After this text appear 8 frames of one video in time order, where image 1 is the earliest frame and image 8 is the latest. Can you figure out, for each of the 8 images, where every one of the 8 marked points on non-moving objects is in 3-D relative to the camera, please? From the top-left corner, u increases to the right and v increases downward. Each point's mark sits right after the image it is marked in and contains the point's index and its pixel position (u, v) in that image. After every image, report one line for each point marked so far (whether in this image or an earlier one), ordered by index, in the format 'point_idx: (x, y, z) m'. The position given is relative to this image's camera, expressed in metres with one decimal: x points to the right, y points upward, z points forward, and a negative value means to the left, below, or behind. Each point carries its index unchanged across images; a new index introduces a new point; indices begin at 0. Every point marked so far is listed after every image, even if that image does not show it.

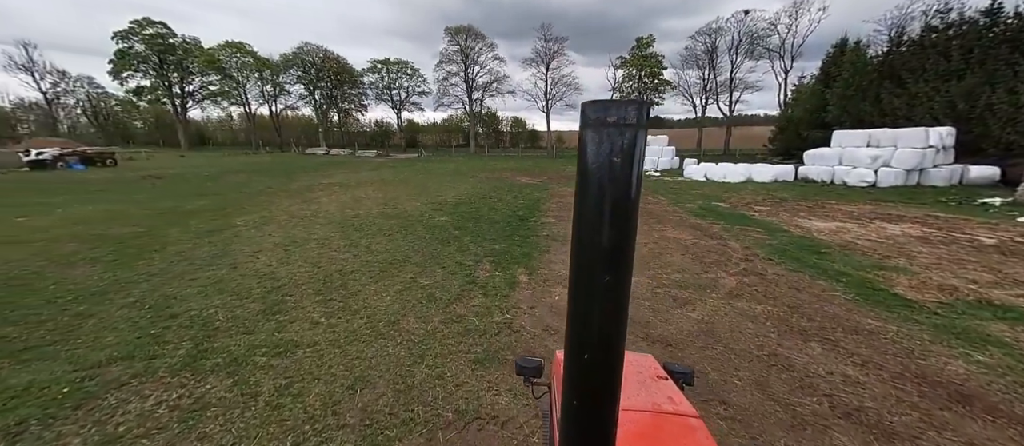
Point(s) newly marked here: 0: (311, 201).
0: (-5.5, +0.6, +10.1) m
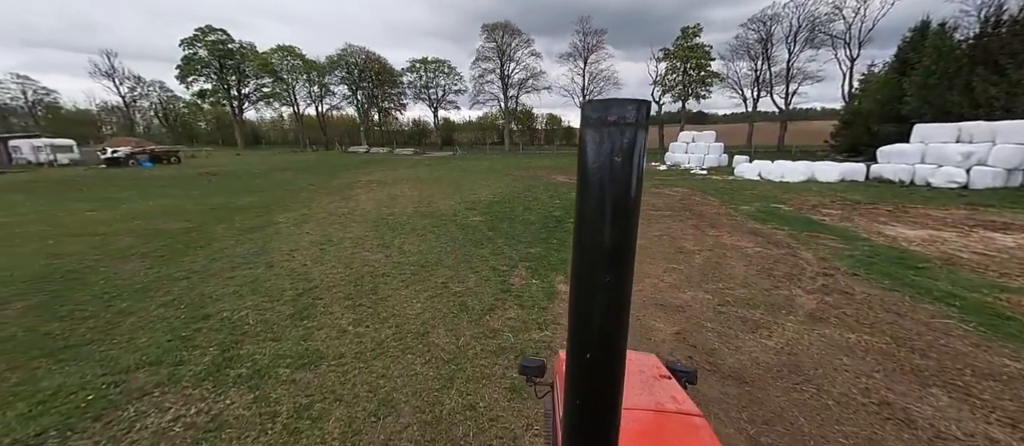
0: (-4.5, +0.7, +10.2) m
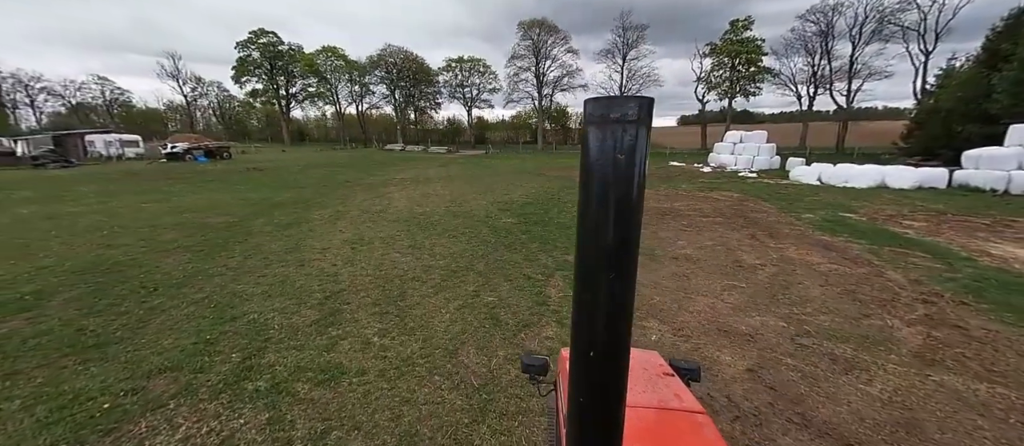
0: (-3.6, +0.7, +10.2) m
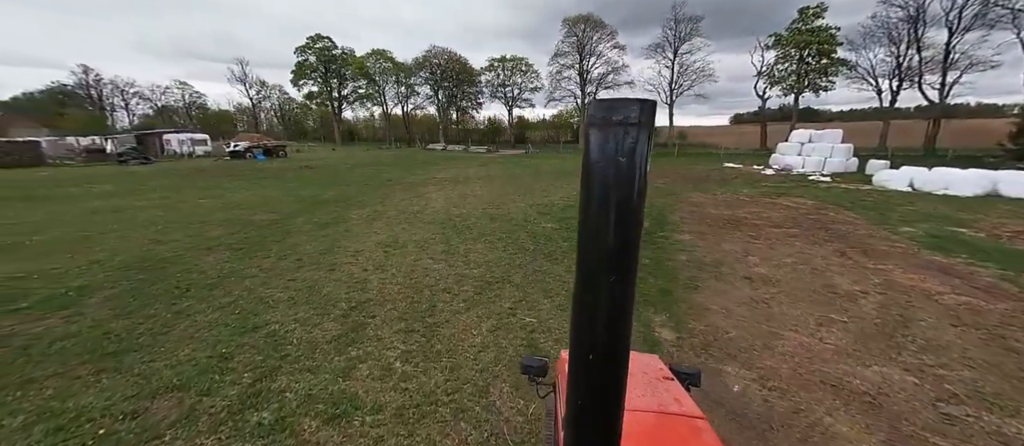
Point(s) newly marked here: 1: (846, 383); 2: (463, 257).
0: (-2.5, +0.7, +10.0) m
1: (+2.1, -1.0, +2.3) m
2: (-0.7, -0.5, +5.1) m
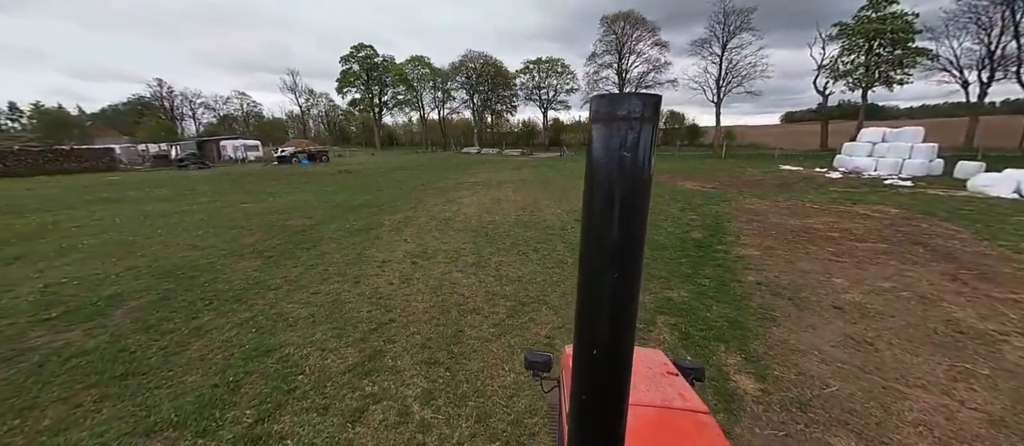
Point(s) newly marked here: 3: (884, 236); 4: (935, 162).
0: (-1.5, +0.5, +9.7) m
1: (+2.3, -1.2, +1.7) m
2: (-0.2, -0.6, +4.7) m
3: (+6.0, -0.2, +5.9) m
4: (+14.7, +2.1, +12.7) m
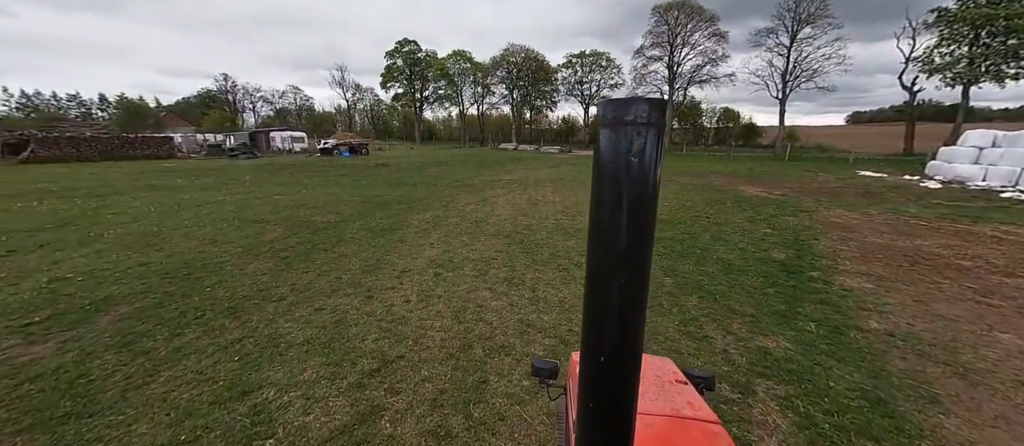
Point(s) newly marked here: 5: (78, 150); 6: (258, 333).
0: (-0.6, +0.5, +9.0) m
1: (+2.4, -1.4, +0.7) m
2: (+0.2, -0.7, +3.9) m
3: (+6.5, -0.5, +4.5) m
4: (+15.9, +1.4, +10.4) m
5: (-20.0, +3.4, +16.9) m
6: (-2.2, -0.9, +3.1) m
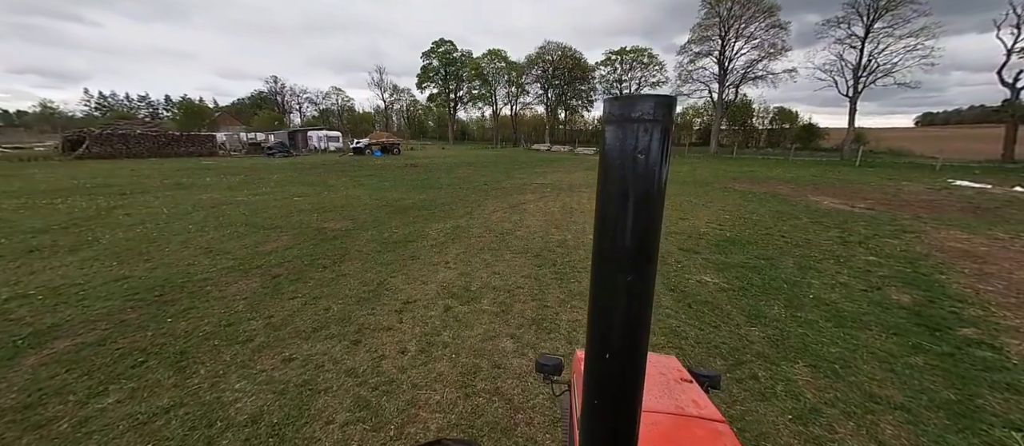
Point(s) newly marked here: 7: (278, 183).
0: (+0.1, +0.3, +8.1) m
1: (+2.3, -1.7, -0.5) m
2: (+0.4, -1.0, +2.9) m
3: (+6.8, -0.9, +2.9) m
4: (+16.7, +0.8, +8.1) m
5: (-18.5, +3.6, +17.6) m
6: (-2.0, -1.1, +2.4) m
7: (-7.2, +1.2, +11.4) m
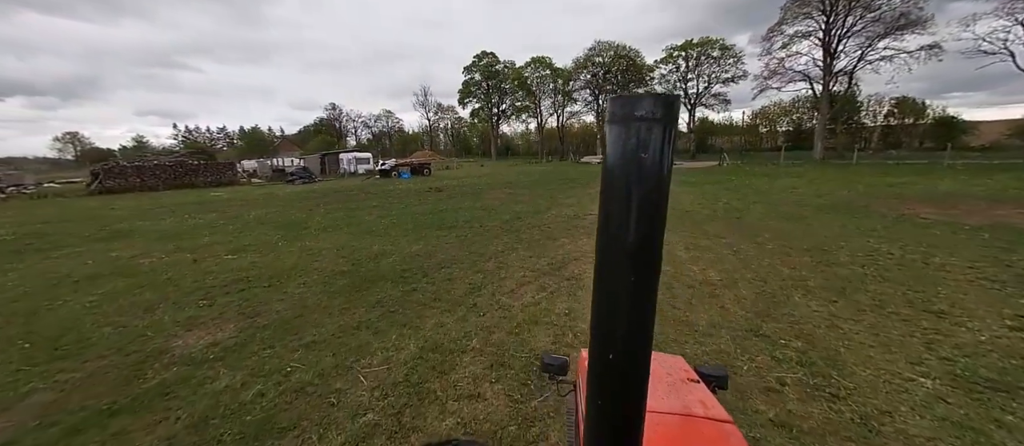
0: (+0.7, -0.7, +4.5) m
1: (+1.7, -2.3, -4.4) m
2: (+0.3, -1.8, -0.7) m
3: (+6.6, -1.6, -1.5) m
4: (+17.1, 0.0, +2.3) m
5: (-16.6, +2.0, +16.4) m
6: (-2.2, -1.9, -1.0) m
7: (-6.2, 0.0, +8.8) m
